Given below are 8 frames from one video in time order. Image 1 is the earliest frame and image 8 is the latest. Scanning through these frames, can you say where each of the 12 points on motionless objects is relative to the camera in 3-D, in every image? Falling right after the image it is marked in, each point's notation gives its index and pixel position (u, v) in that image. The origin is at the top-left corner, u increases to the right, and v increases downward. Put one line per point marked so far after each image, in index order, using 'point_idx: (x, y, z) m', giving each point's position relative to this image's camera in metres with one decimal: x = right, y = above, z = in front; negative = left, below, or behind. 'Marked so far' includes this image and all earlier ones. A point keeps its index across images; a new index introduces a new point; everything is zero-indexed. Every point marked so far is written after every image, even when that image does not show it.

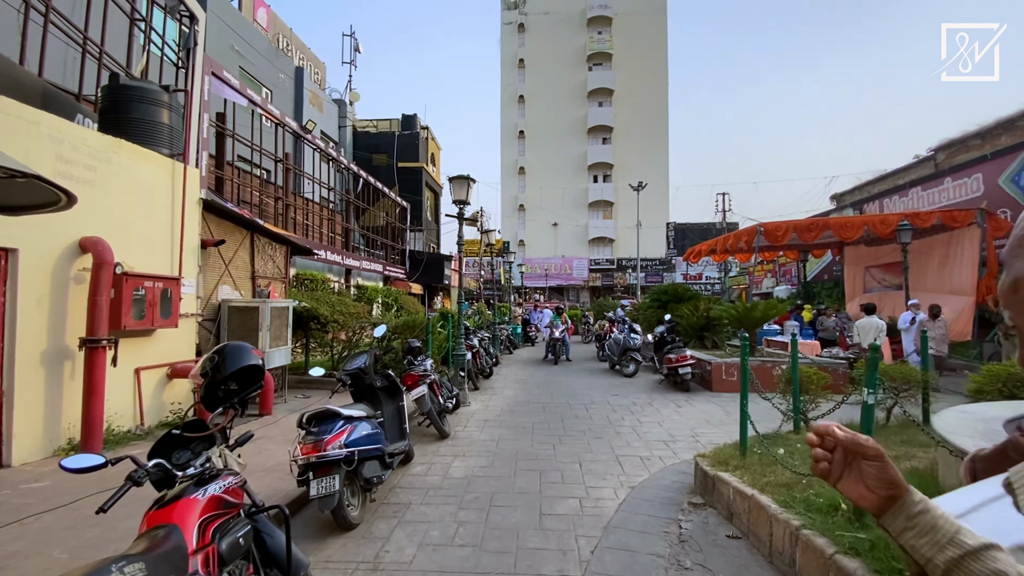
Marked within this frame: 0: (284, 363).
0: (-3.5, -1.2, +7.4) m
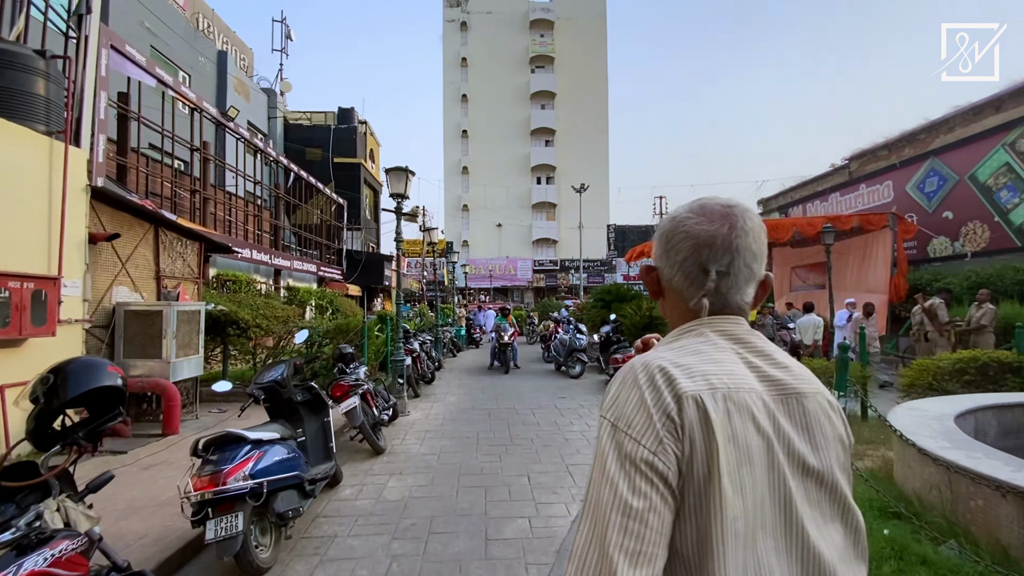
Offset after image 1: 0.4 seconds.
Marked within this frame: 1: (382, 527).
0: (-4.3, -1.2, +6.5) m
1: (-1.0, -1.8, +3.6) m
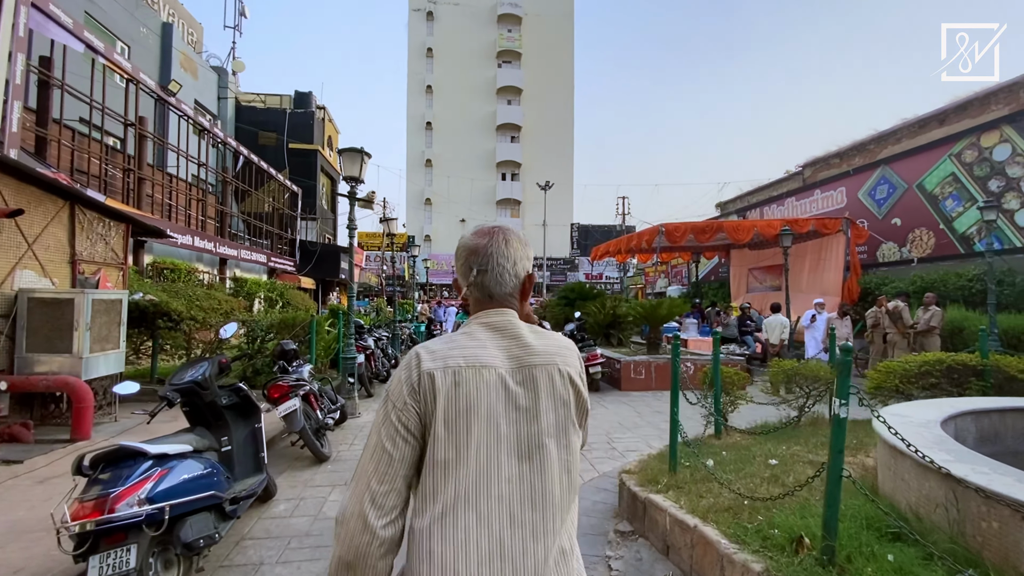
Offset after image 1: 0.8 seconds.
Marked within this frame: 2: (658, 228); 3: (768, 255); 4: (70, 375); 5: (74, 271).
0: (-4.8, -1.0, +5.8) m
1: (-1.2, -1.7, +3.1) m
2: (+4.2, +1.8, +13.9) m
3: (+9.3, +1.2, +17.5) m
4: (-4.8, -1.0, +5.3) m
5: (-5.7, +0.2, +6.2) m
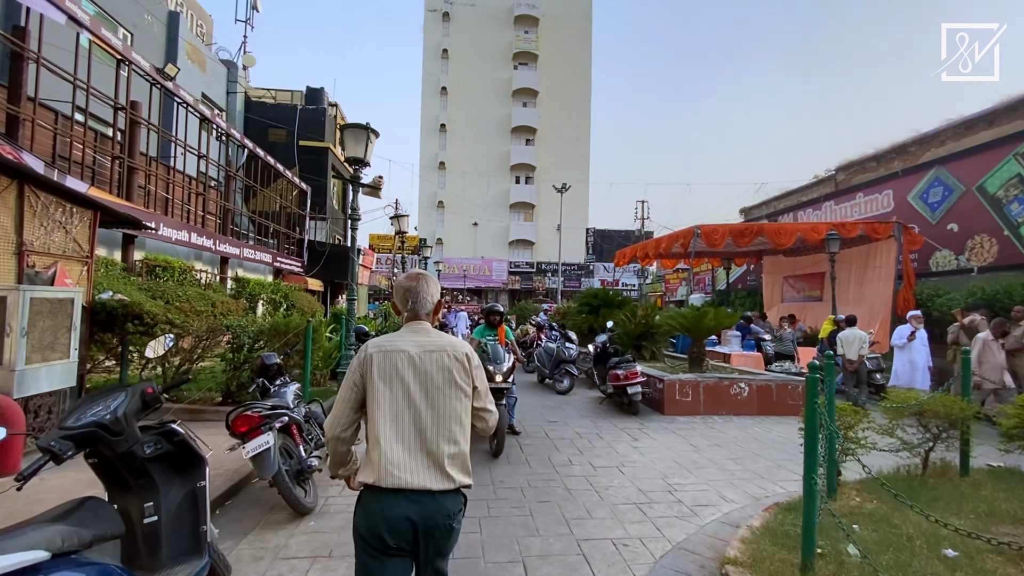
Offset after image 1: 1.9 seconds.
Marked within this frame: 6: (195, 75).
0: (-4.5, -1.0, +4.8) m
1: (-1.0, -1.7, +2.0) m
2: (+4.8, +1.6, +12.7) m
3: (+9.9, +0.9, +16.2) m
4: (-4.5, -0.9, +4.3) m
5: (-5.3, +0.3, +5.2) m
6: (-12.8, +8.6, +19.6) m
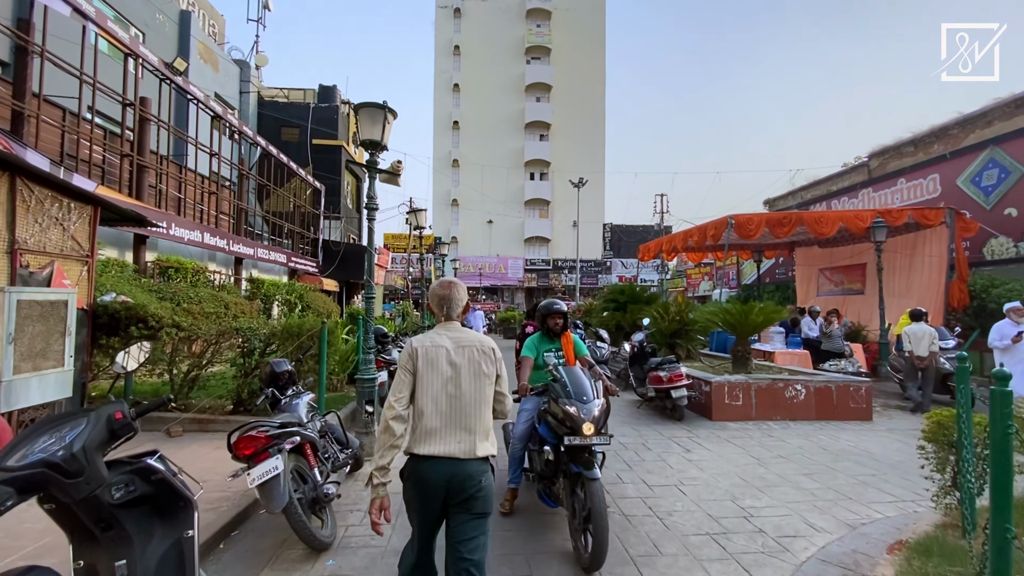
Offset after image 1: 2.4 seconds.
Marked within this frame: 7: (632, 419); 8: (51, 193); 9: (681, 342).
0: (-4.1, -1.0, +4.3) m
1: (-0.7, -1.6, +1.4) m
2: (+5.3, +1.7, +11.9) m
3: (+10.5, +1.1, +15.3) m
4: (-4.2, -0.9, +3.8) m
5: (-4.9, +0.2, +4.8) m
6: (-12.2, +8.5, +19.3) m
7: (+1.7, -1.8, +6.8) m
8: (-4.9, +1.0, +5.1) m
9: (+3.5, -1.1, +9.9) m
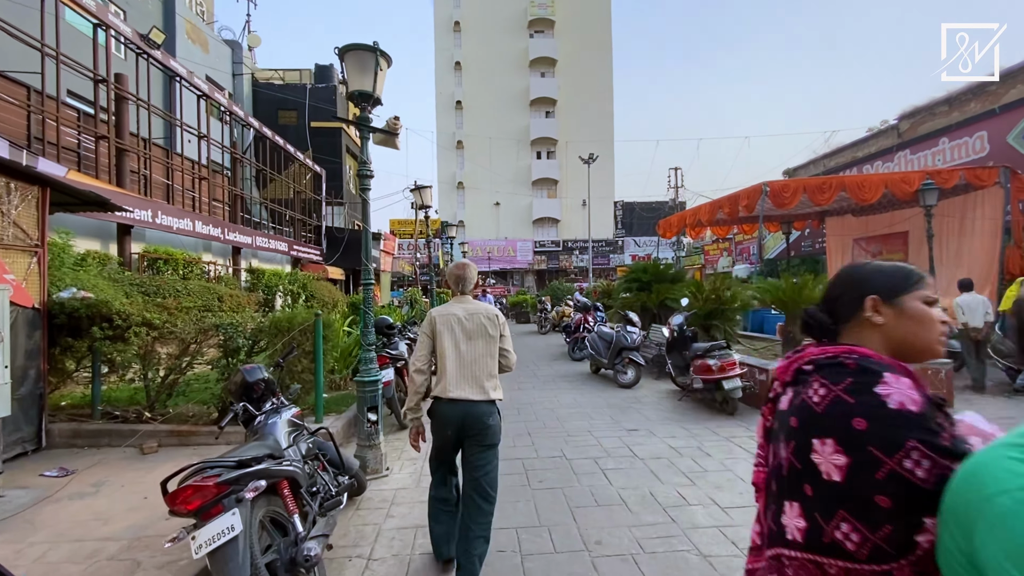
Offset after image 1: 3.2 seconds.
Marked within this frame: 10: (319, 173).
0: (-3.8, -0.9, +3.5) m
1: (-0.5, -1.6, +0.6) m
2: (+5.6, +2.3, +10.9) m
3: (+10.9, +2.0, +14.1) m
4: (-3.9, -0.9, +3.0) m
5: (-4.7, +0.3, +4.0) m
6: (-12.0, +8.8, +18.4) m
7: (+2.0, -1.5, +5.9) m
8: (-4.7, +1.0, +4.3) m
9: (+3.8, -0.6, +8.9) m
10: (-7.9, +4.7, +19.8) m
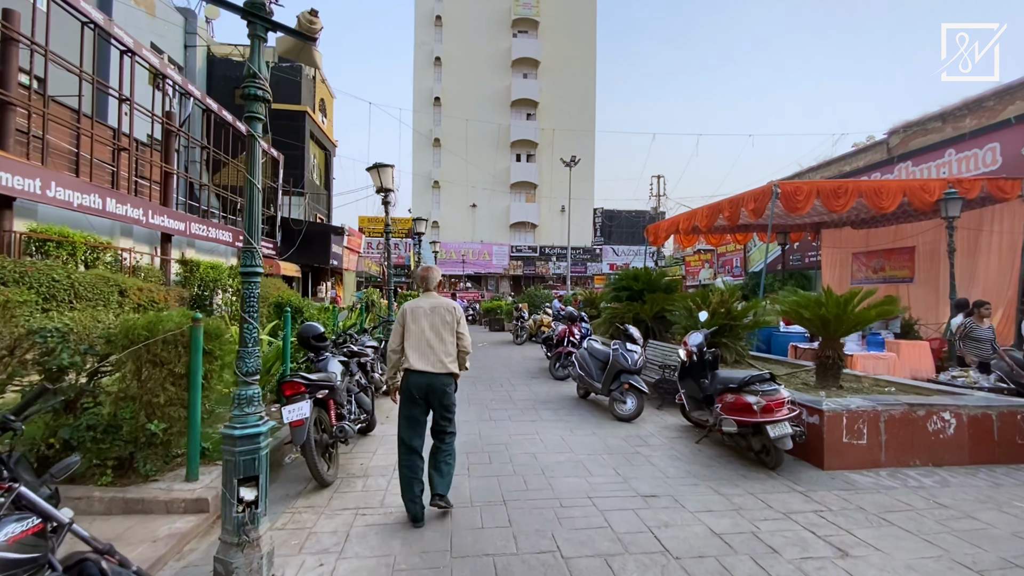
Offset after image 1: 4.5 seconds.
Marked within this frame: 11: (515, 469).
0: (-4.0, -0.8, +1.7) m
1: (-0.5, -1.6, -1.0) m
2: (+5.2, +2.0, +9.7) m
3: (+10.3, +1.4, +13.2) m
4: (-4.0, -0.8, +1.2) m
5: (-4.8, +0.4, +2.2) m
6: (-12.6, +9.1, +16.3) m
7: (+1.7, -1.6, +4.5) m
8: (-4.8, +1.2, +2.5) m
9: (+3.4, -0.8, +7.6) m
10: (-8.7, +4.8, +17.9) m
11: (0.0, -1.6, +4.2) m
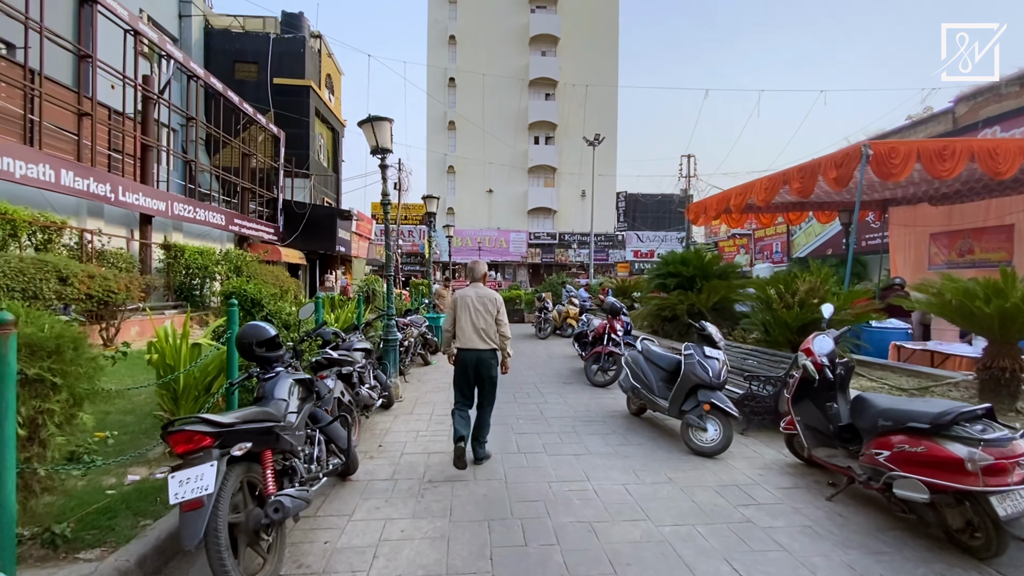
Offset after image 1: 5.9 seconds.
0: (-3.8, -0.8, +0.3) m
1: (-0.4, -1.6, -2.5) m
2: (+5.6, +2.3, +7.8) m
3: (+10.8, +1.8, +11.2) m
4: (-3.9, -0.7, -0.2) m
5: (-4.6, +0.5, +0.7) m
6: (-11.9, +9.4, +14.8) m
7: (+2.0, -1.5, +2.8) m
8: (-4.6, +1.3, +1.0) m
9: (+3.8, -0.6, +5.9) m
10: (-8.0, +5.2, +16.4) m
11: (+0.3, -1.5, +2.6) m
